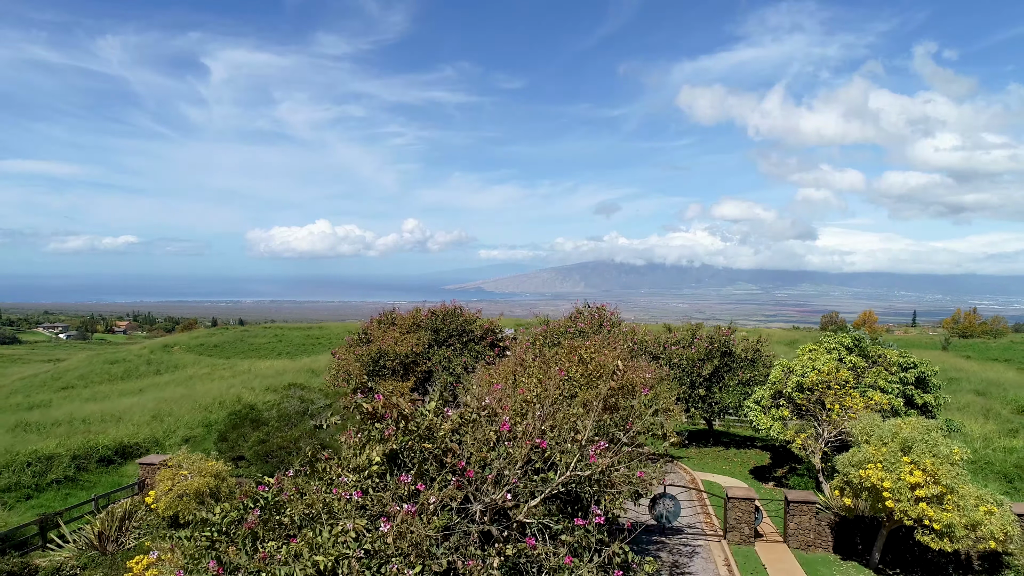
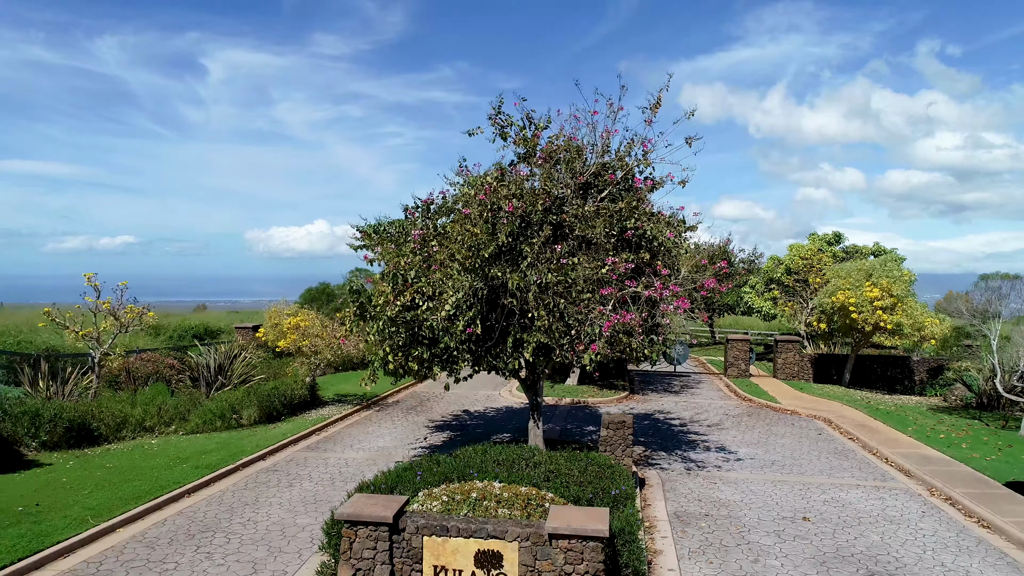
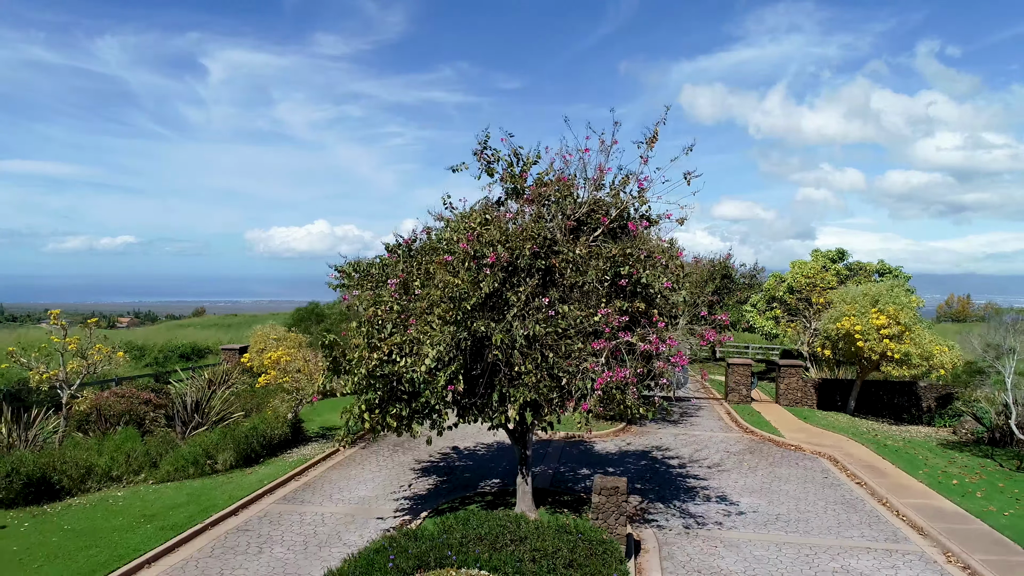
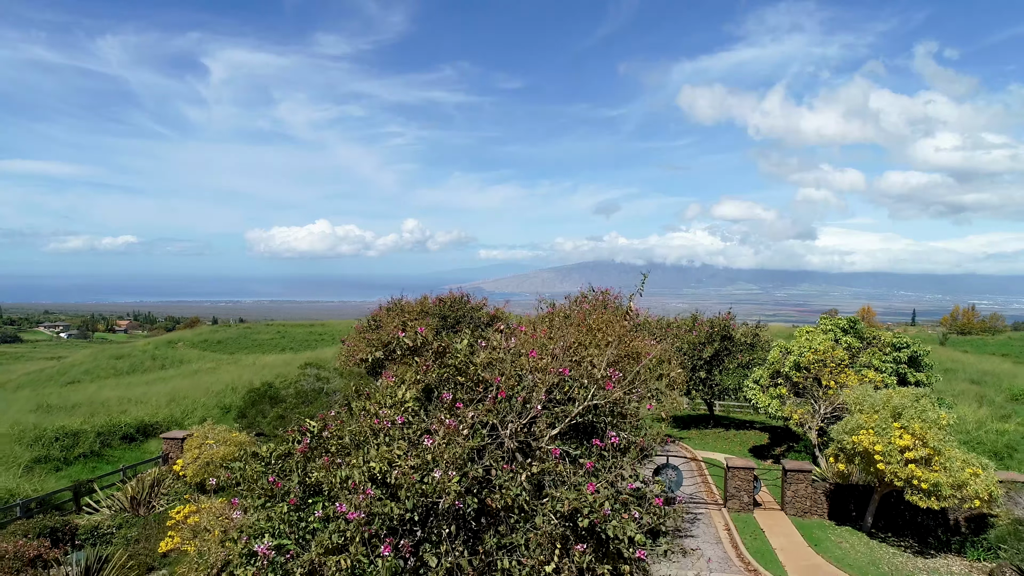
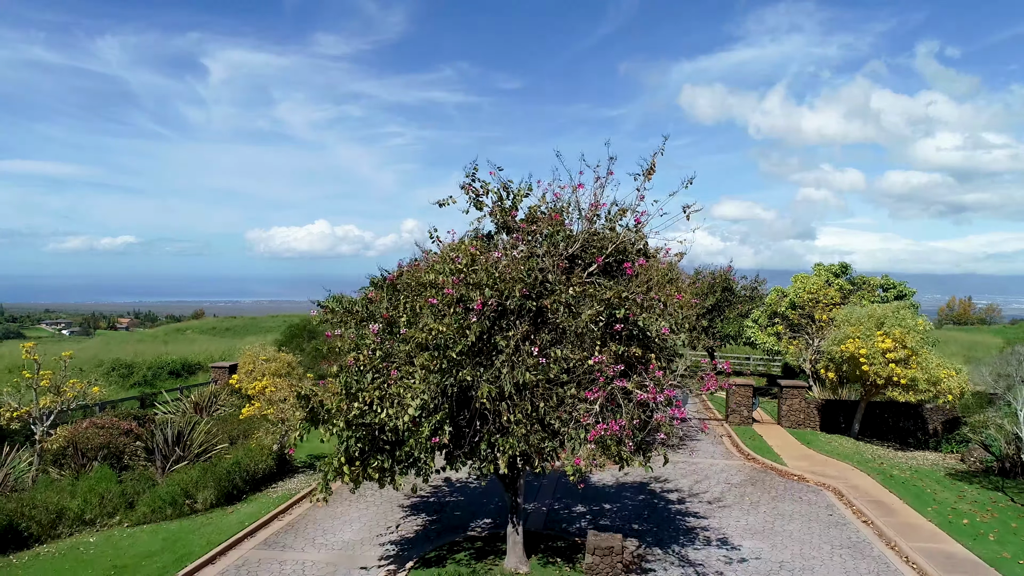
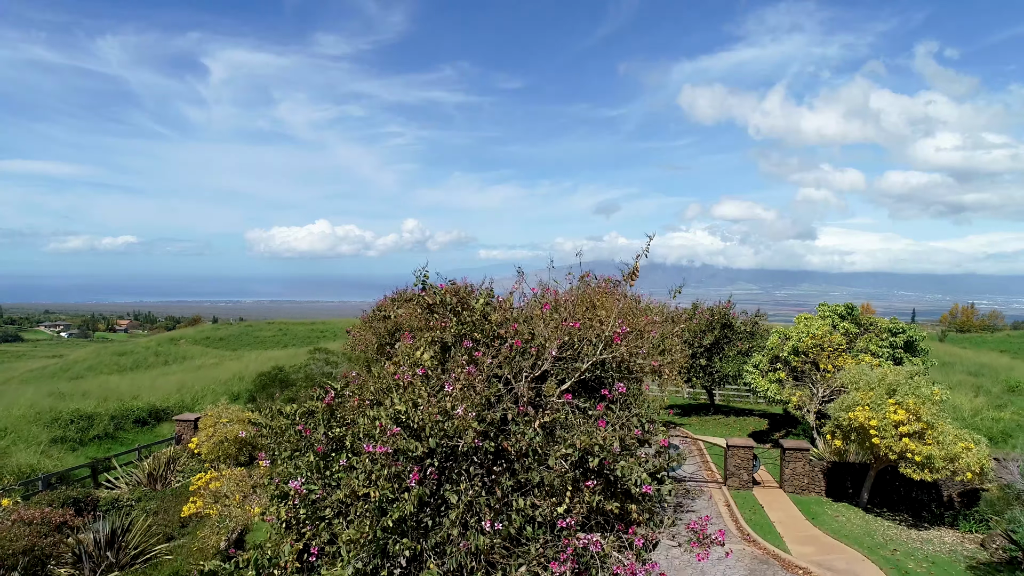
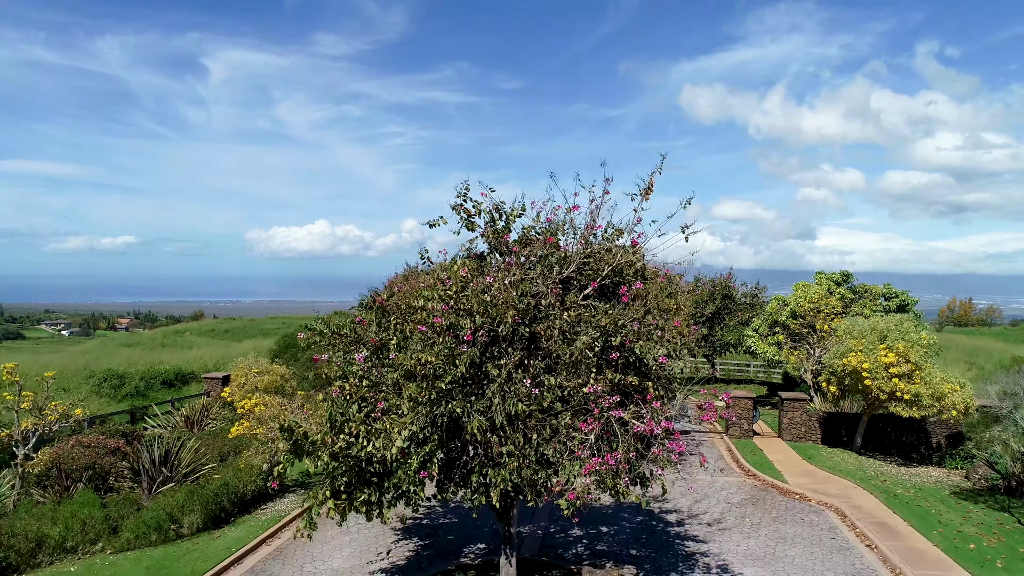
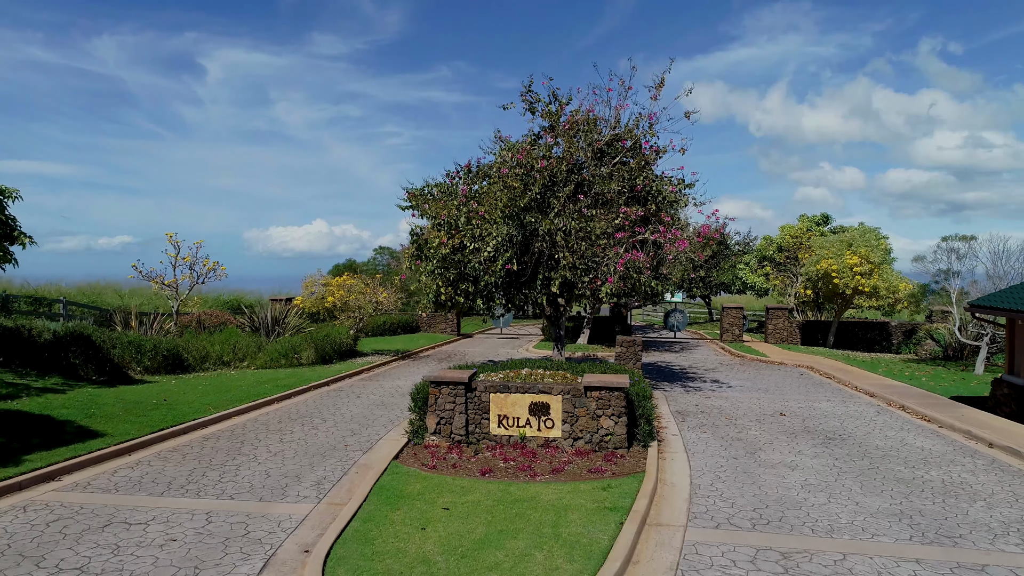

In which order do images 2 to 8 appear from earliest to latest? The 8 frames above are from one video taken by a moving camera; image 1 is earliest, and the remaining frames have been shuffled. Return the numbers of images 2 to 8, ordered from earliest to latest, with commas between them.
4, 6, 7, 5, 3, 2, 8
